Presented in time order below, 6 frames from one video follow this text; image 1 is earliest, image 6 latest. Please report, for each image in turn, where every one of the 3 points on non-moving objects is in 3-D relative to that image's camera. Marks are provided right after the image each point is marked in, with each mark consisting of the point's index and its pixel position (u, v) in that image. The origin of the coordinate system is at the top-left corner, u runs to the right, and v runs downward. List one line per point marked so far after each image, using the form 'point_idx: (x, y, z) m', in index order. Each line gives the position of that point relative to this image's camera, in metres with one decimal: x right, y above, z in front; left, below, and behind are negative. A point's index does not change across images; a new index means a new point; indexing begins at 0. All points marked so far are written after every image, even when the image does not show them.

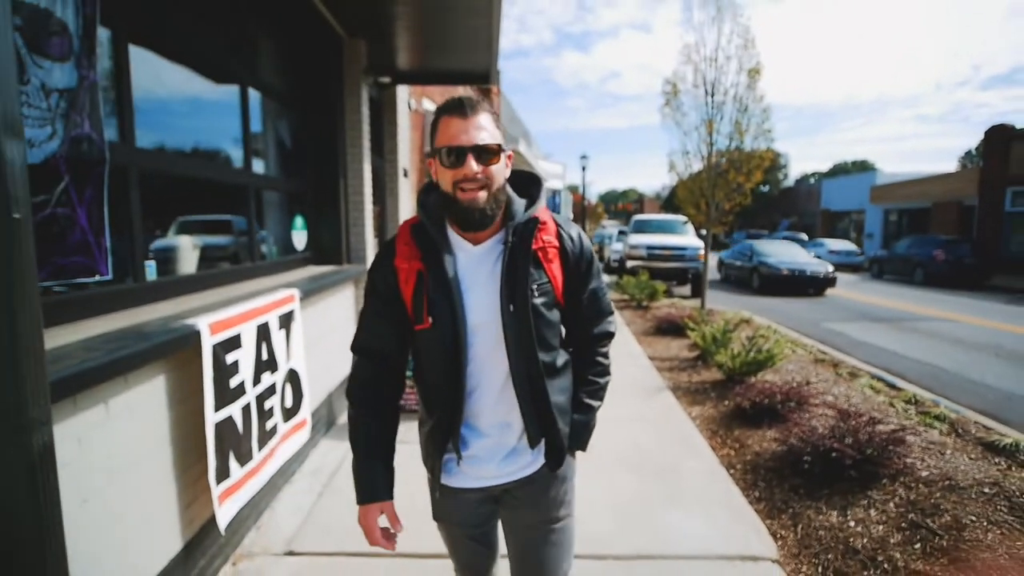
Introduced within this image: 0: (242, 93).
0: (-1.8, +1.3, +4.0) m
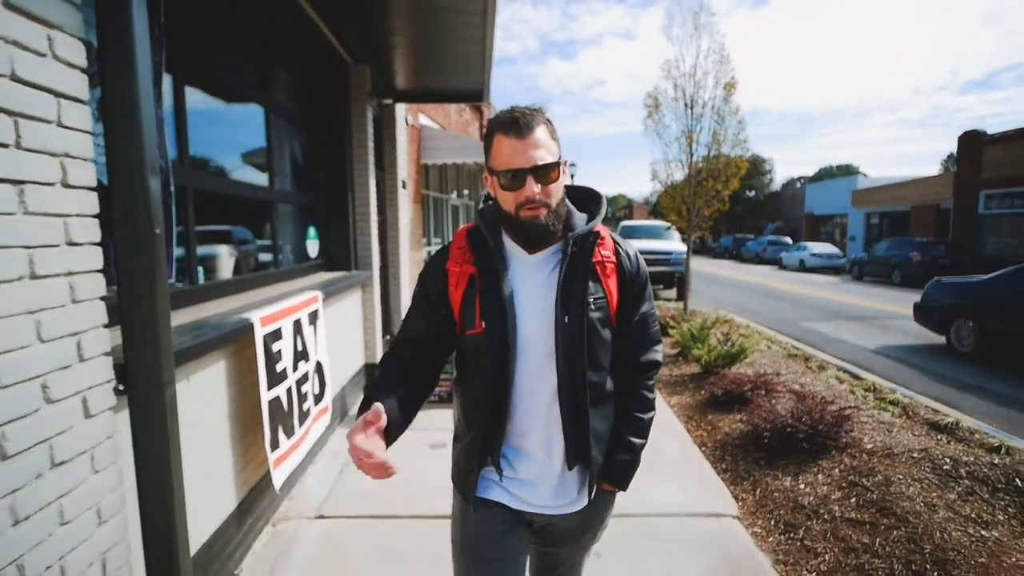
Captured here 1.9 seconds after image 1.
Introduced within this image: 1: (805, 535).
0: (-1.9, +1.3, +4.6) m
1: (+1.6, -1.3, +3.2) m
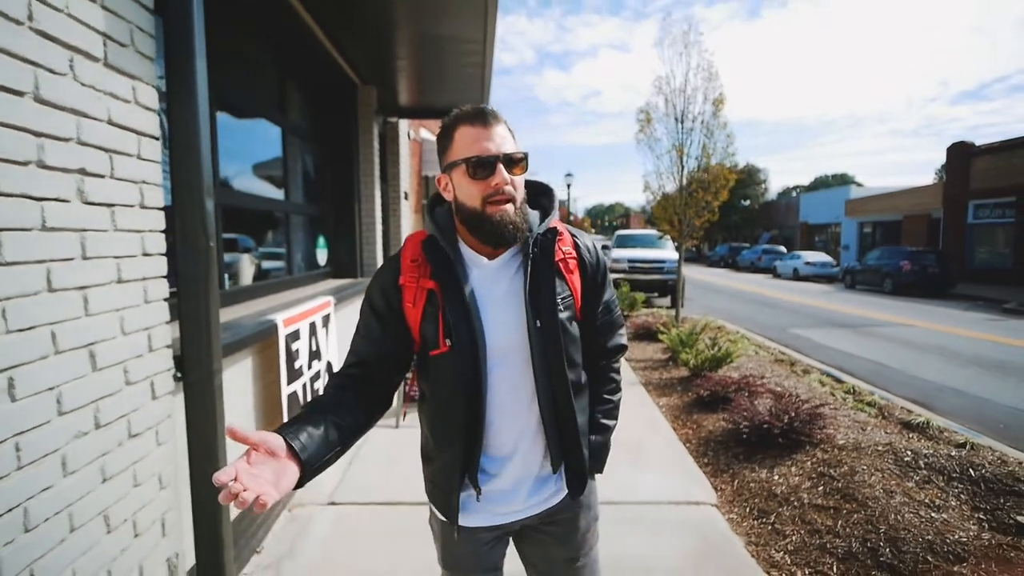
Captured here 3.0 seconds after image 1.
0: (-1.9, +1.2, +4.9) m
1: (+1.5, -1.3, +3.5) m
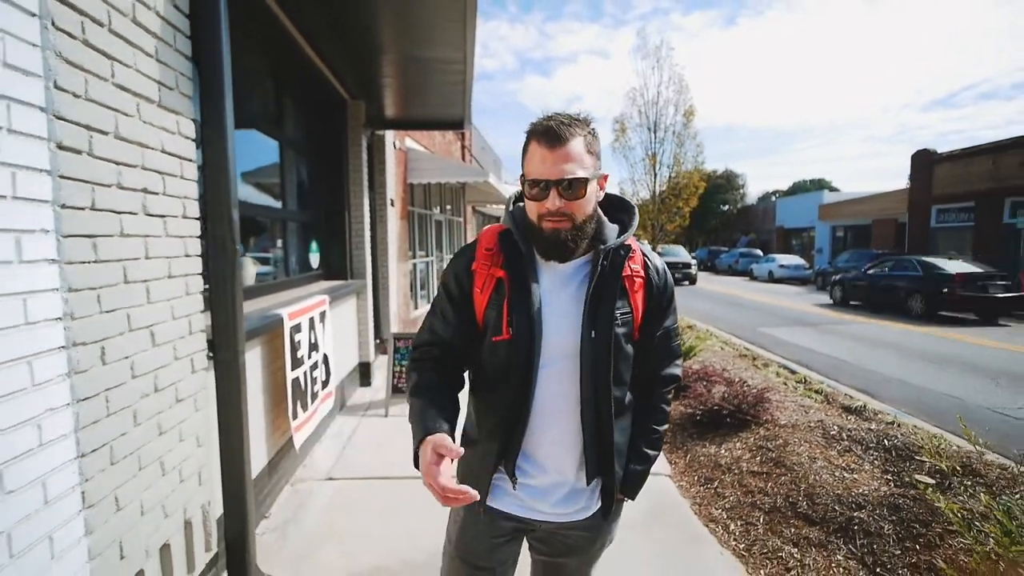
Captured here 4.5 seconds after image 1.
0: (-2.1, +1.2, +5.4) m
1: (+1.4, -1.3, +4.1) m
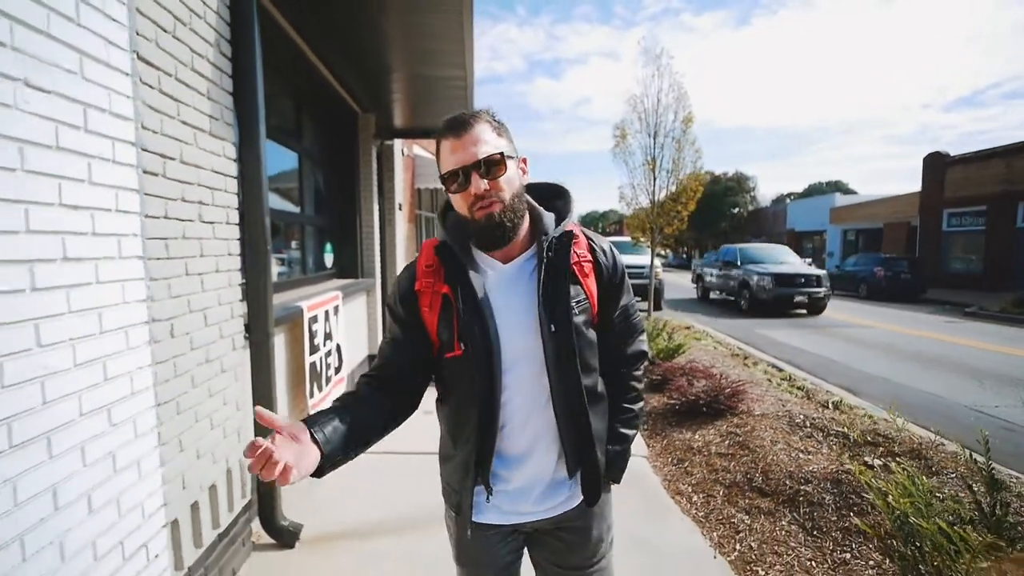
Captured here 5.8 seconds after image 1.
0: (-2.1, +1.3, +5.9) m
1: (+1.3, -1.3, +4.5) m
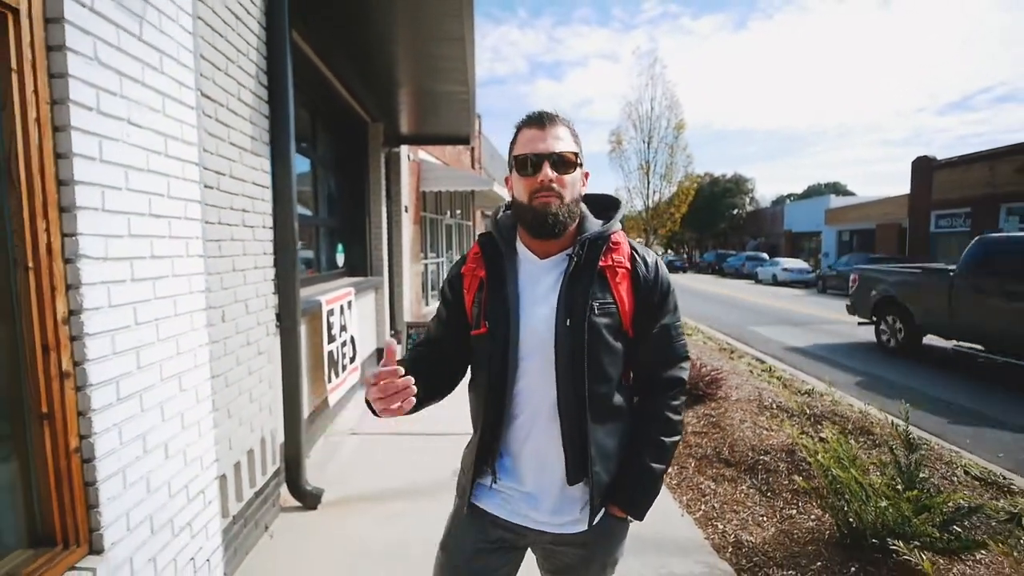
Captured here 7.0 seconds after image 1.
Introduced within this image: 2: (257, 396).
0: (-2.1, +1.3, +6.4) m
1: (+1.3, -1.3, +5.0) m
2: (-1.5, -0.6, +3.4) m
